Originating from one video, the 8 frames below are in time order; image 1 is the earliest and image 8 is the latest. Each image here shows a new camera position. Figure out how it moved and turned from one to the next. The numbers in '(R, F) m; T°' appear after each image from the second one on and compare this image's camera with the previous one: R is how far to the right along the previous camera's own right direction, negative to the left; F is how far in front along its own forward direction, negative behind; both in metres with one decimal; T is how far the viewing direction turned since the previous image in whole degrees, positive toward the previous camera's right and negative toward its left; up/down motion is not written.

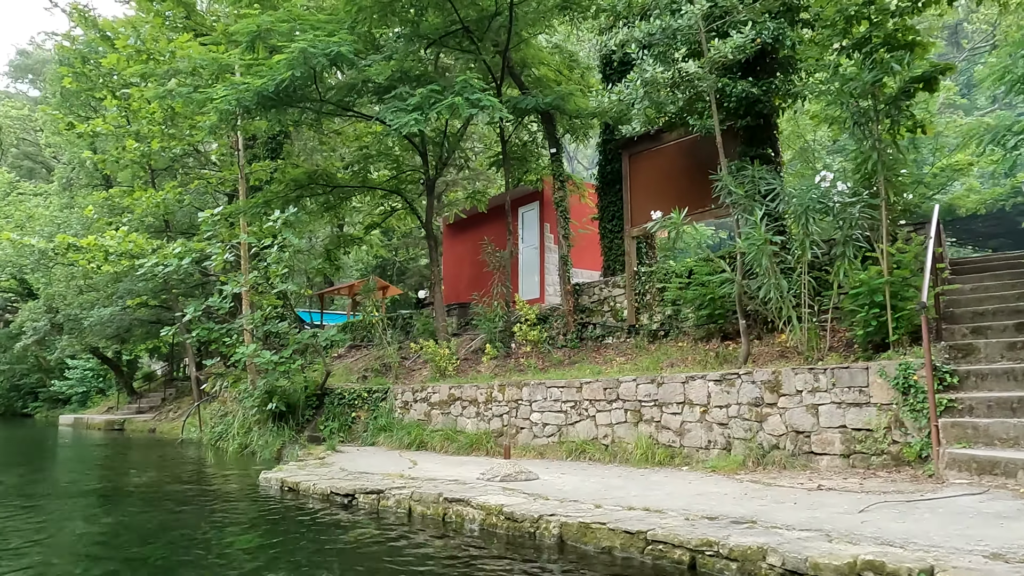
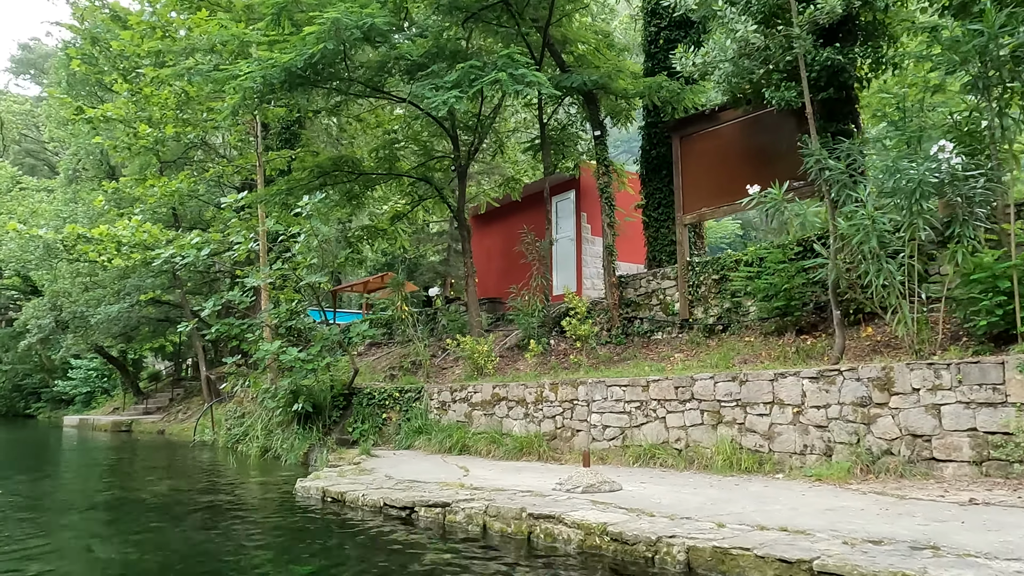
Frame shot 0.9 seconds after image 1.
(-0.5, +0.6) m; 0°
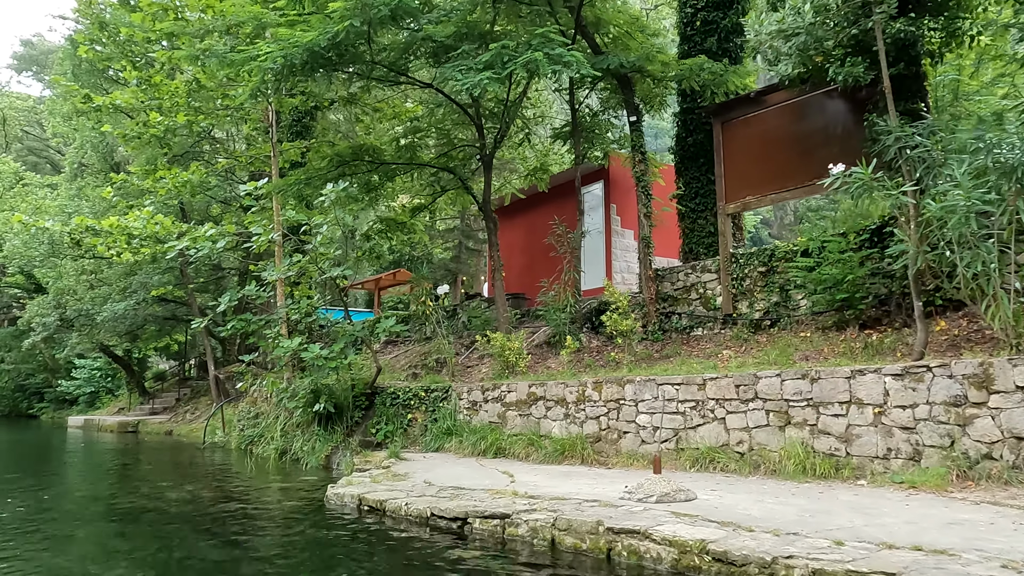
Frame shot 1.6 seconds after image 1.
(-0.3, +0.4) m; 0°
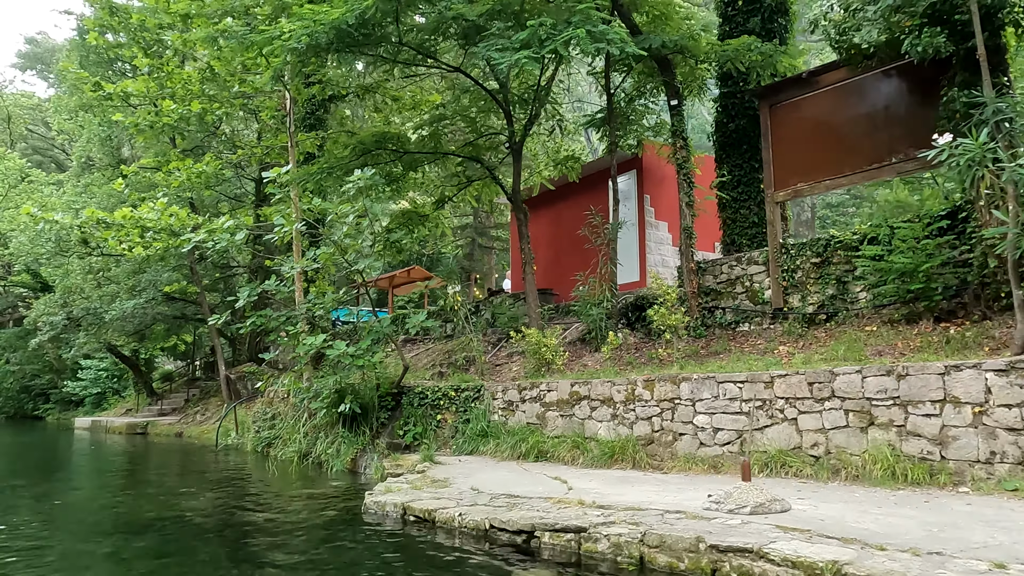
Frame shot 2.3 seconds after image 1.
(-0.3, +0.4) m; 0°
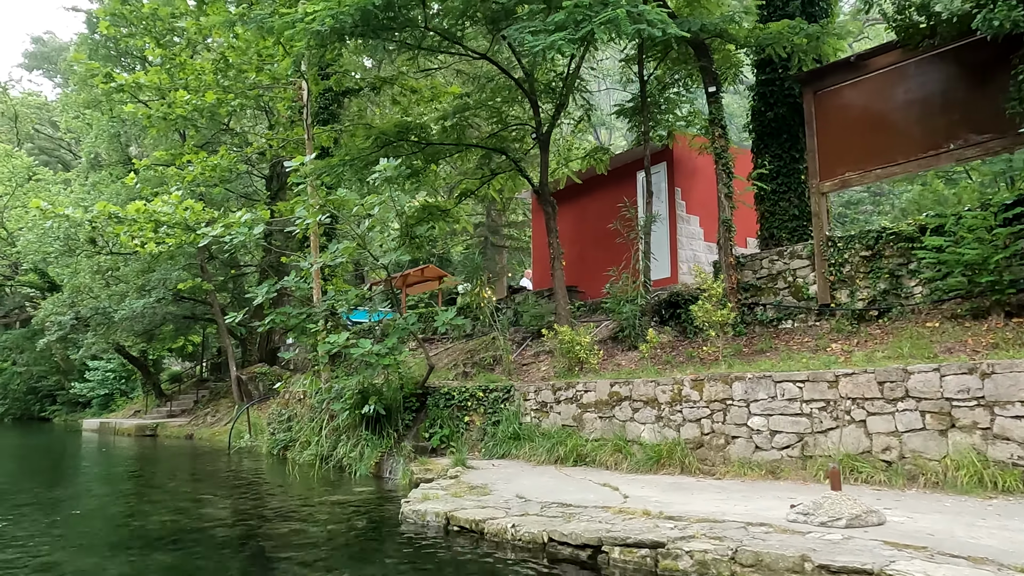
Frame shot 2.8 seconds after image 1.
(-0.2, +0.3) m; 0°
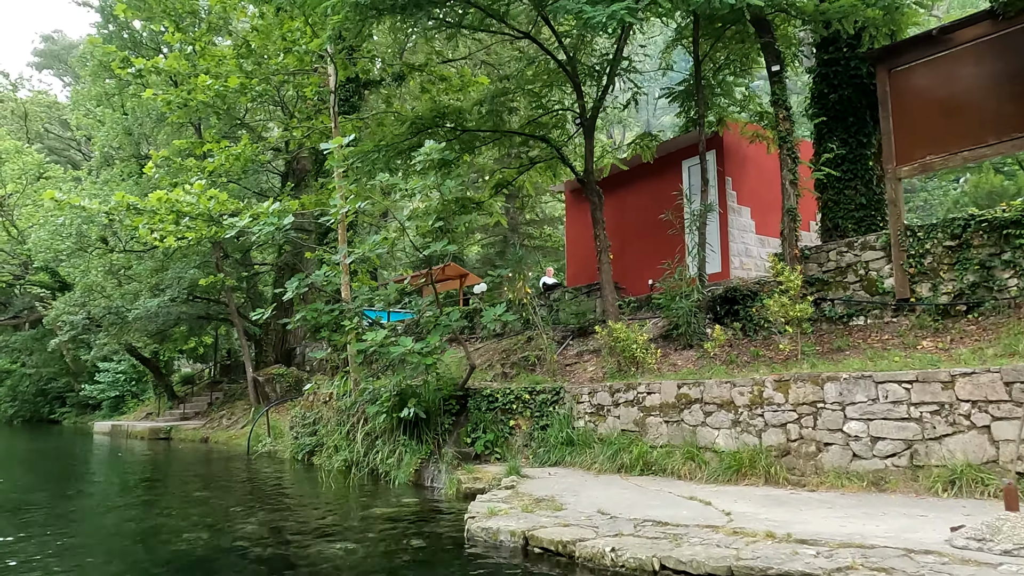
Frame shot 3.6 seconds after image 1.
(-0.4, +0.5) m; 0°
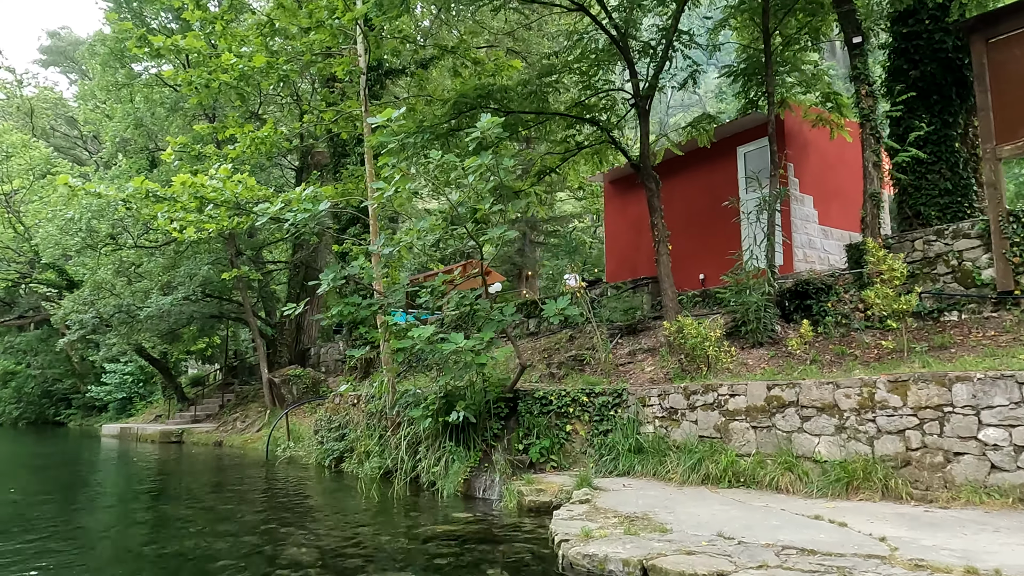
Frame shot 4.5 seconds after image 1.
(-0.4, +0.6) m; 0°
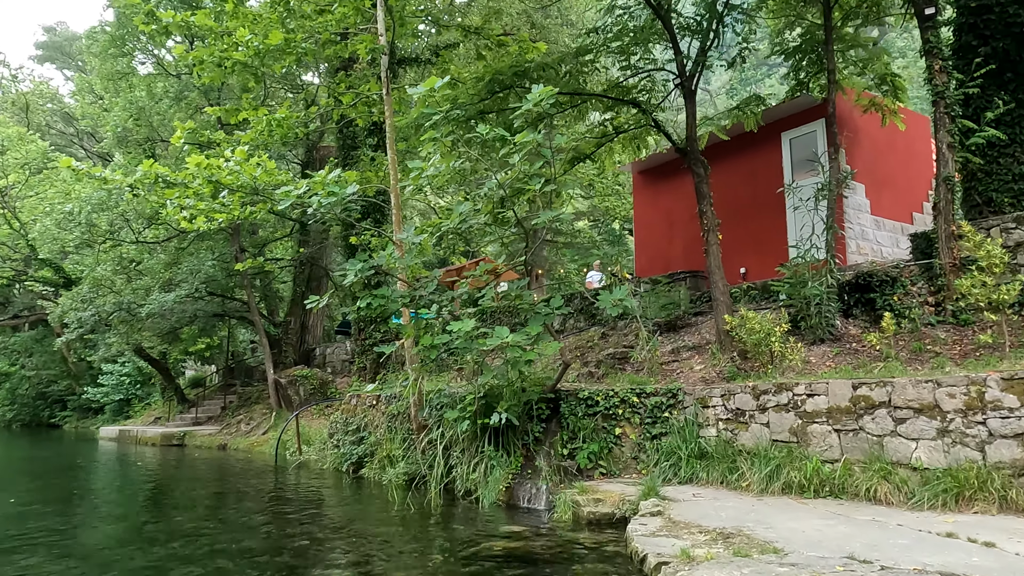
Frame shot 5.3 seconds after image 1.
(-0.4, +0.5) m; 0°
